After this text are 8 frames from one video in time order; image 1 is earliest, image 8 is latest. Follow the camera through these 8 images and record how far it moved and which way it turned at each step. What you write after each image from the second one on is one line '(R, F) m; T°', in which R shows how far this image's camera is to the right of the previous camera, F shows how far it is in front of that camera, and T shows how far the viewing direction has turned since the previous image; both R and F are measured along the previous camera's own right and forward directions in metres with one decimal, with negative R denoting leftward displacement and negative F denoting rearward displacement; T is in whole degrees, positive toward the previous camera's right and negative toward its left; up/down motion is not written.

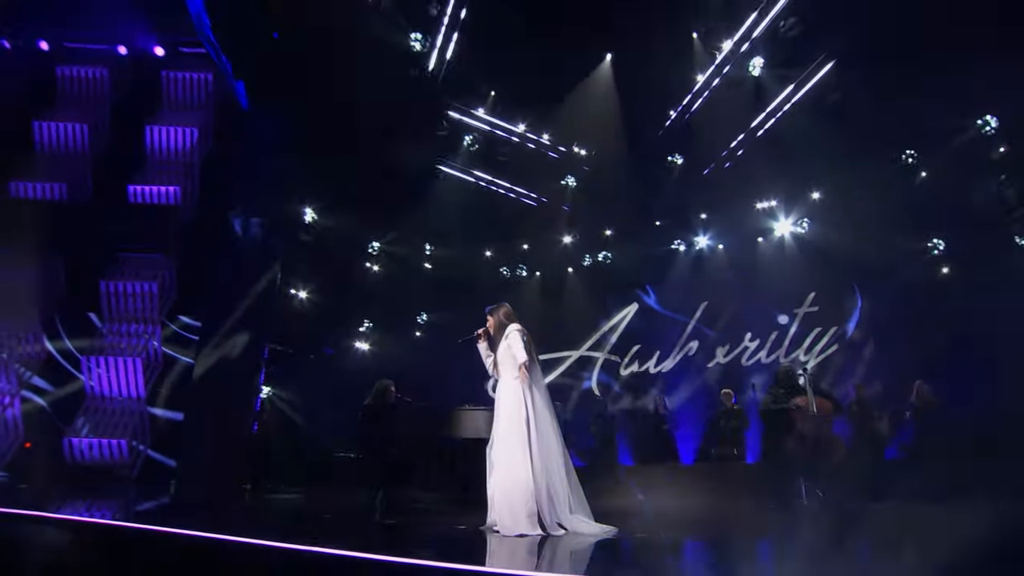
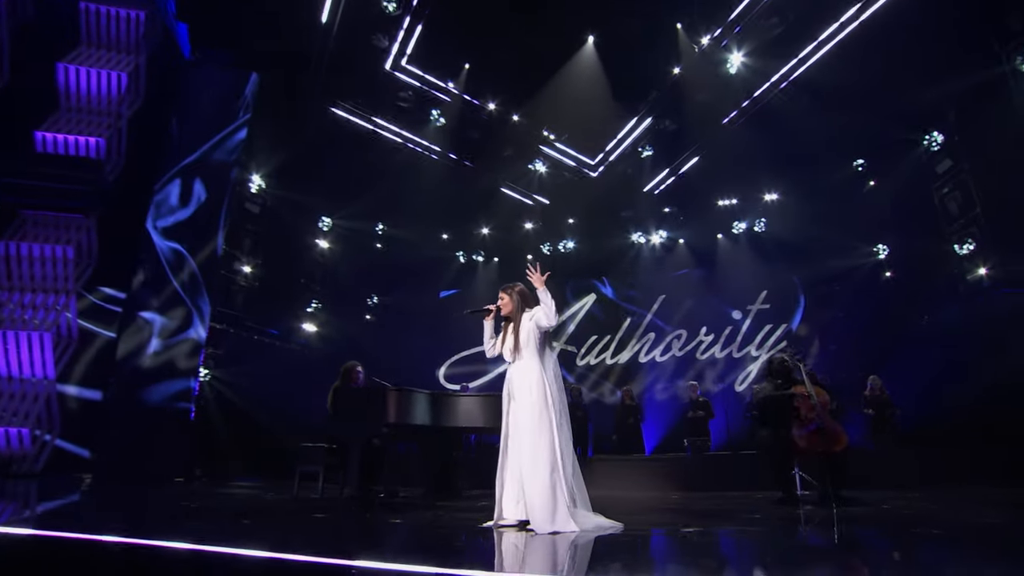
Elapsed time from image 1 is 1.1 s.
(-0.9, +0.4) m; +9°
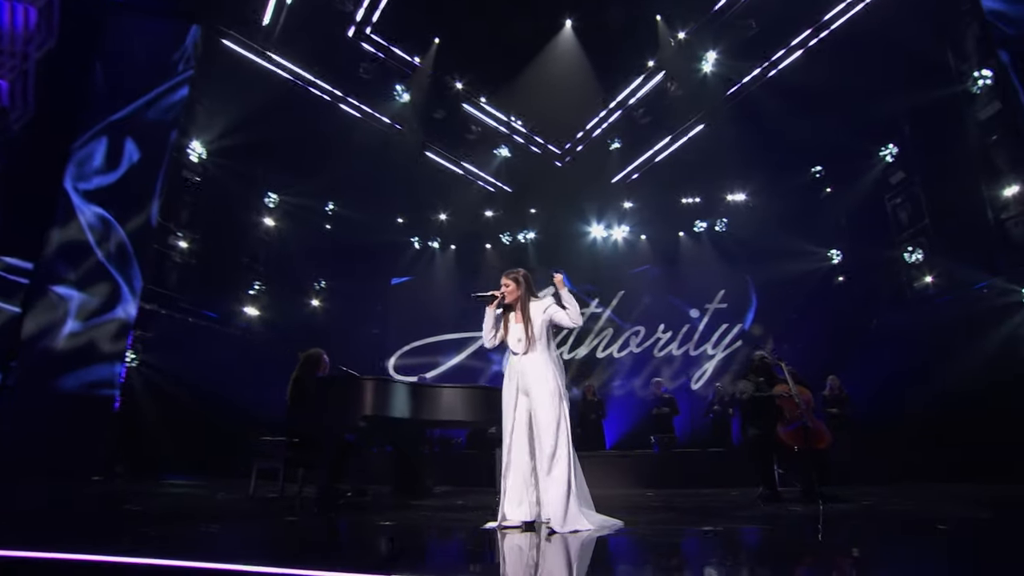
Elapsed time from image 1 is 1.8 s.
(-0.6, +0.4) m; +7°
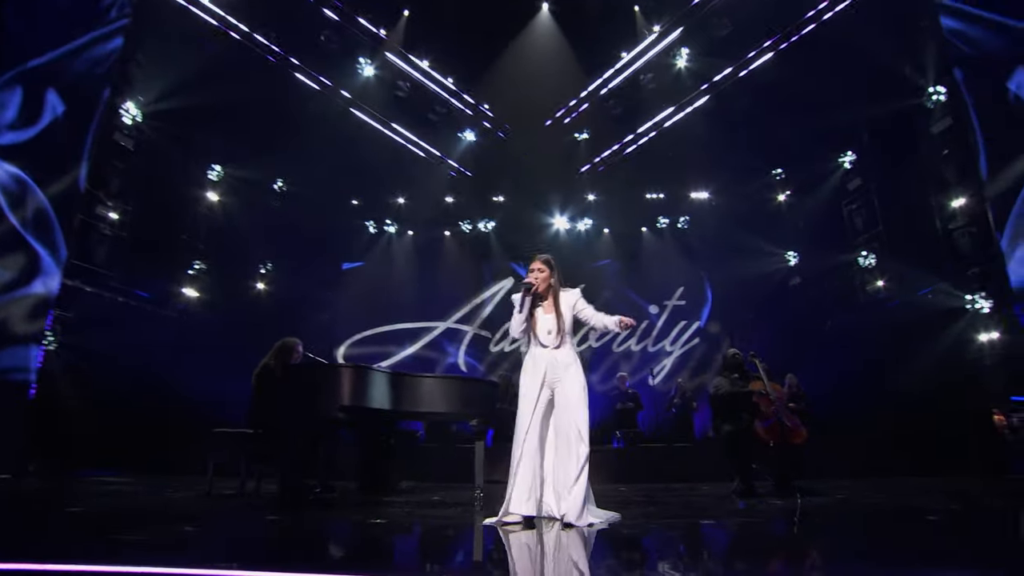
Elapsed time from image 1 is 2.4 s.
(-0.5, +0.3) m; +7°
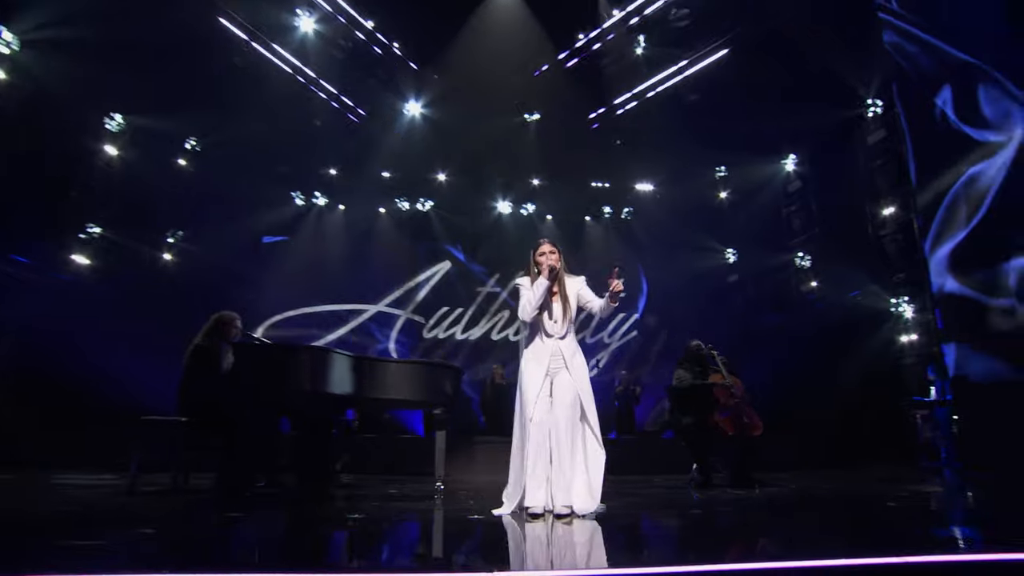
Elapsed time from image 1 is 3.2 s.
(-0.5, +0.4) m; +9°
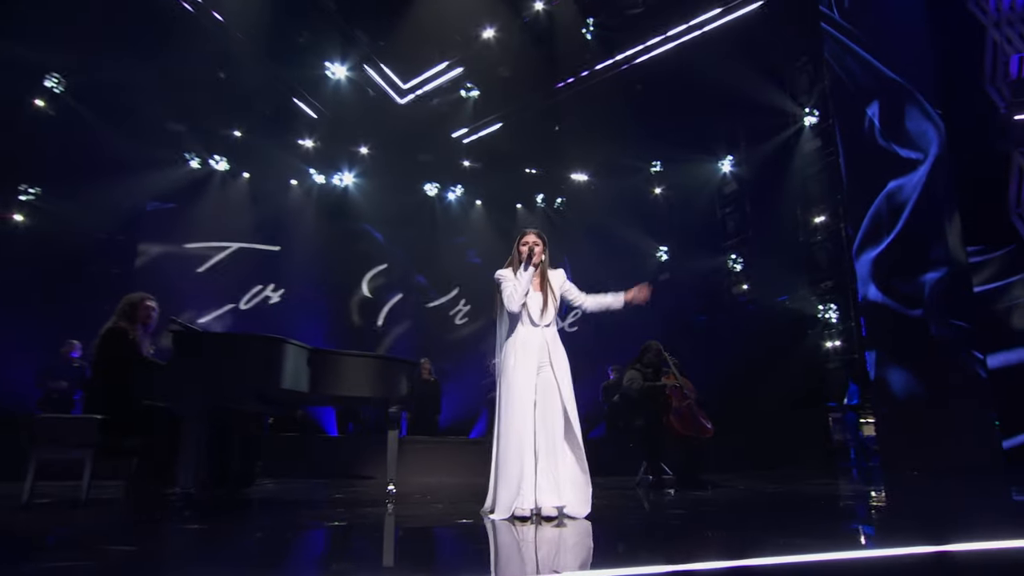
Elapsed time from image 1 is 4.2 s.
(-0.6, +0.6) m; +11°
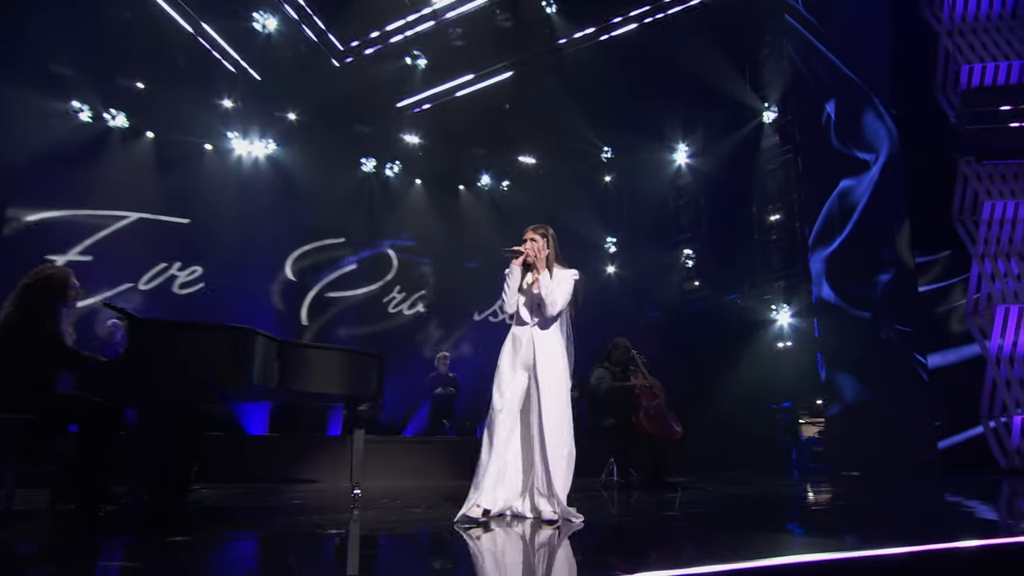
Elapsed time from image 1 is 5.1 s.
(-0.4, +0.6) m; +8°
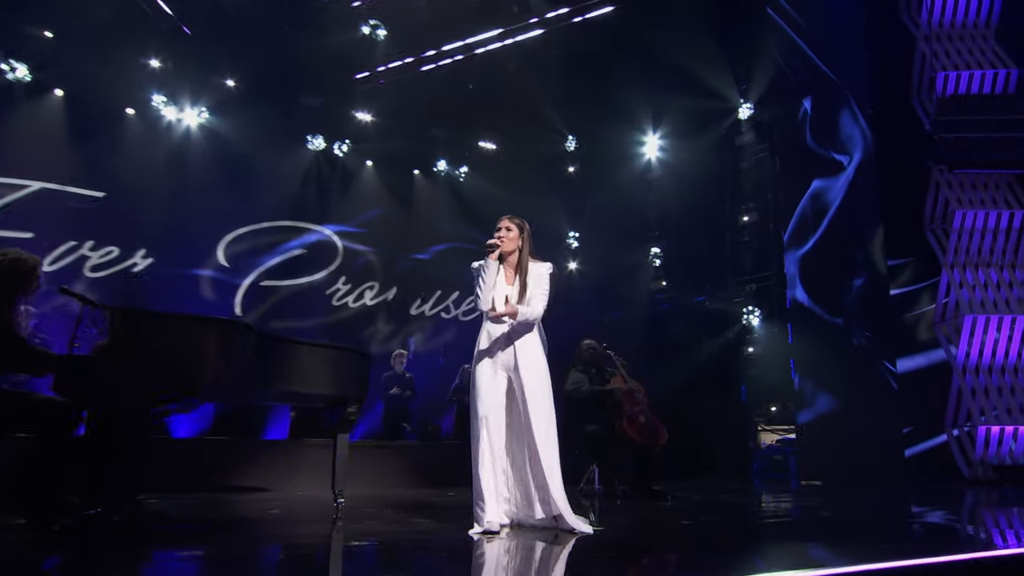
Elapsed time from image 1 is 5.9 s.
(-0.2, +0.5) m; +6°
